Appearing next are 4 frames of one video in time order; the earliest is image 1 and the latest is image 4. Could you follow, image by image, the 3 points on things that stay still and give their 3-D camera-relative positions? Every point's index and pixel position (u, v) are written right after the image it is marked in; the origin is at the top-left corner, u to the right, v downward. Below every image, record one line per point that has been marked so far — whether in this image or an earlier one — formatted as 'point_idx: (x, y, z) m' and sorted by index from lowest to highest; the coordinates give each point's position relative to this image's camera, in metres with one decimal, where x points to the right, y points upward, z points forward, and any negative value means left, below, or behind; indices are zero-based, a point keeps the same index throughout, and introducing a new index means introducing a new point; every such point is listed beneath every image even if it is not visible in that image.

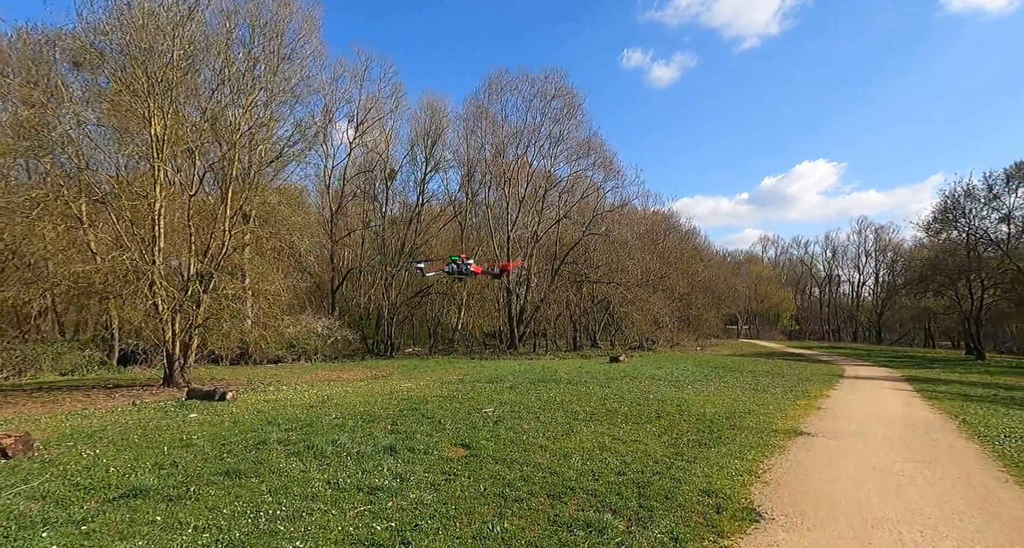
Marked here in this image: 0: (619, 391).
0: (+3.2, -3.5, +18.5) m
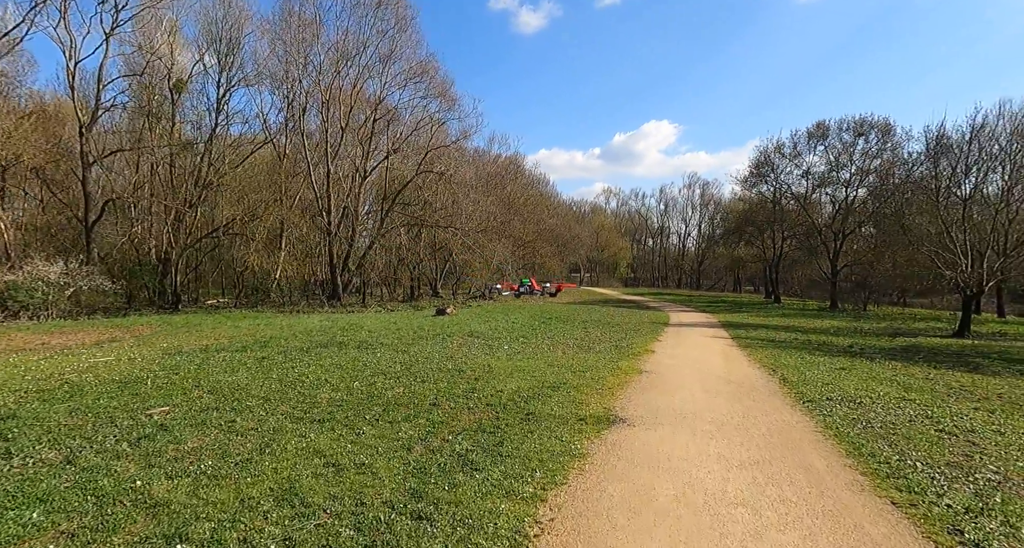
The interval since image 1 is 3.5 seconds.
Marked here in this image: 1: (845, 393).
0: (-2.4, -2.0, +14.7) m
1: (+8.3, -3.0, +15.3) m
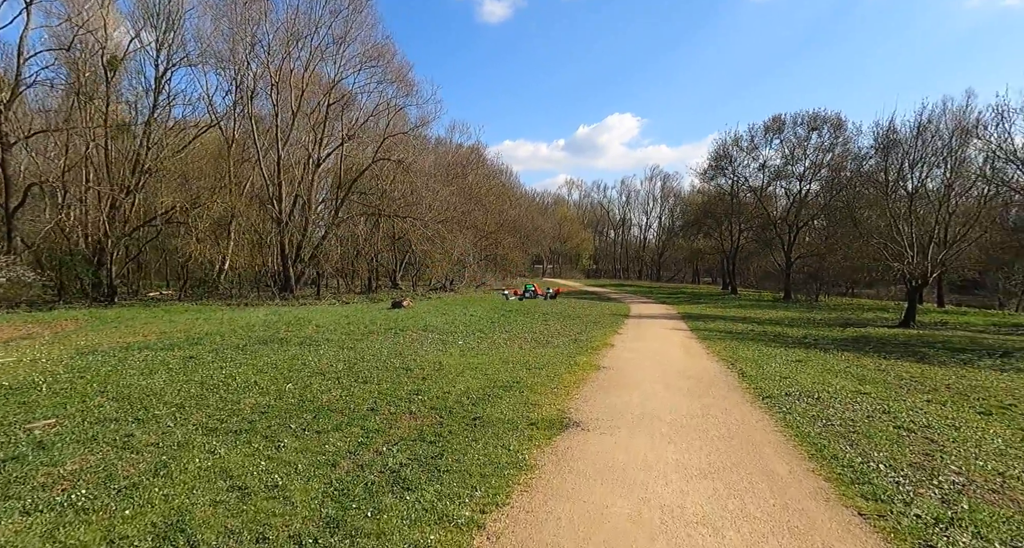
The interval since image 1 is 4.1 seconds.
0: (-3.5, -1.9, +13.8) m
1: (+7.1, -2.8, +15.0) m
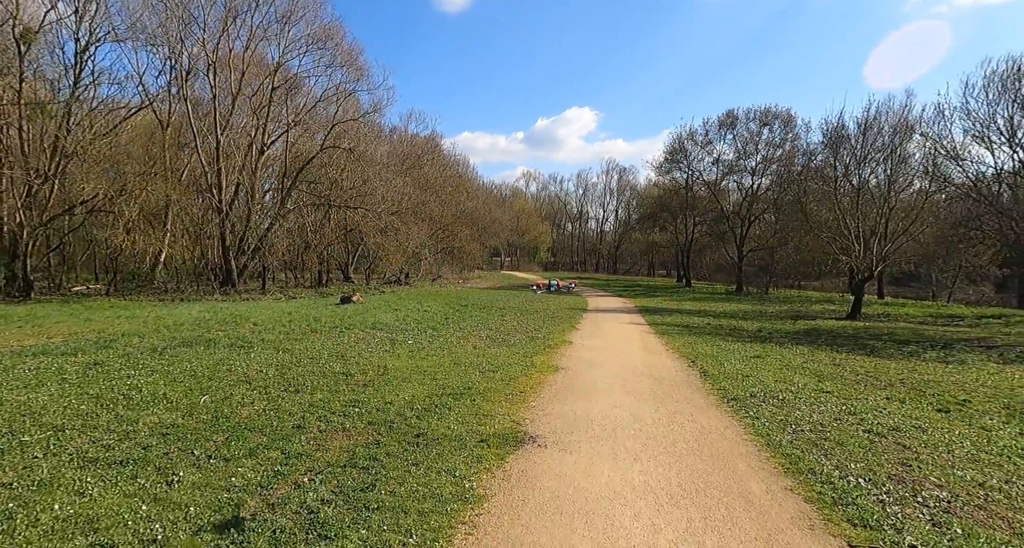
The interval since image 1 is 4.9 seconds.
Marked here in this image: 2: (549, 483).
0: (-4.5, -1.7, +12.5) m
1: (+6.0, -2.7, +14.4) m
2: (+0.4, -2.2, +6.5) m
